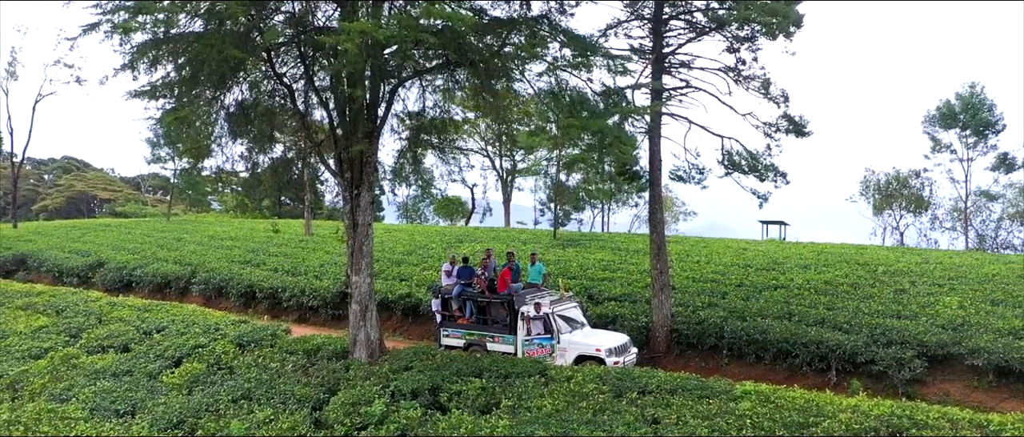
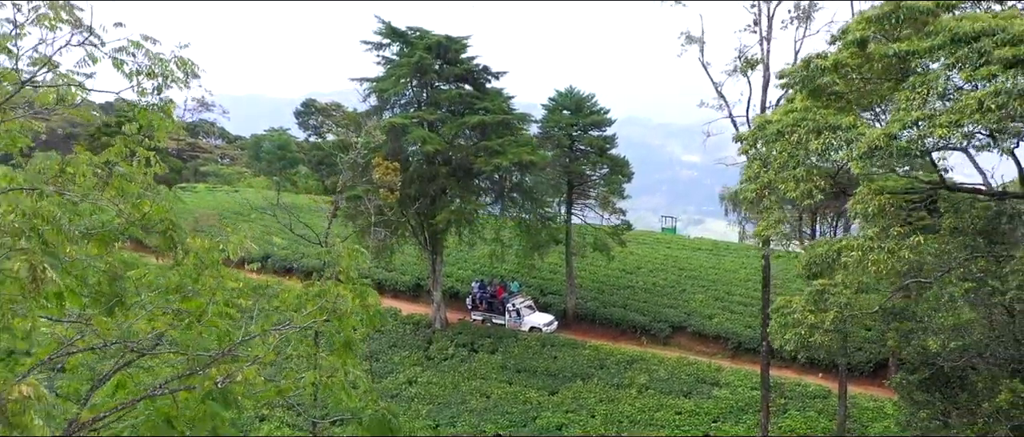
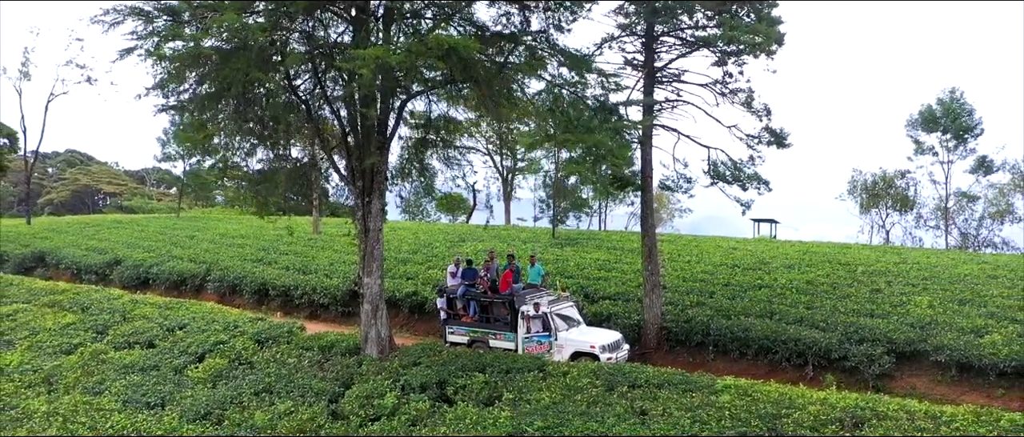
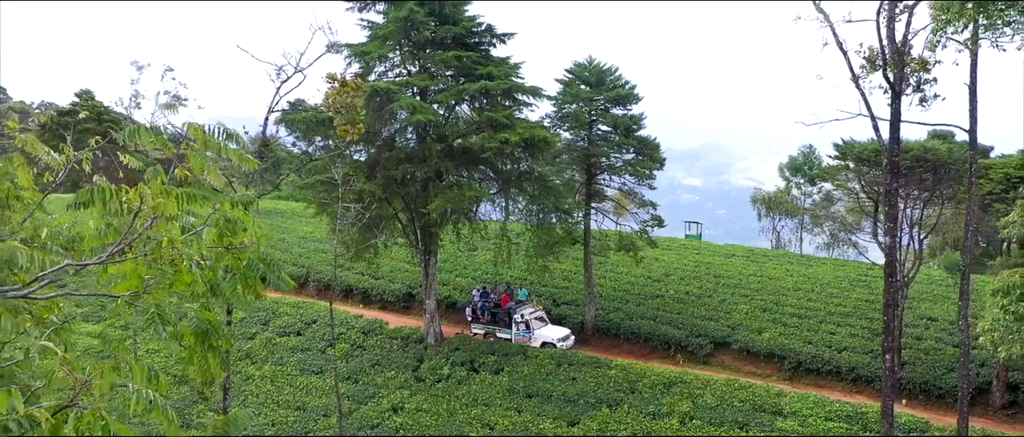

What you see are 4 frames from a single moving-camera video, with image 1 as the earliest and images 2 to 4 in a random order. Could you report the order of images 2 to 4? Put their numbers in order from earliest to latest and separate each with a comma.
3, 4, 2
